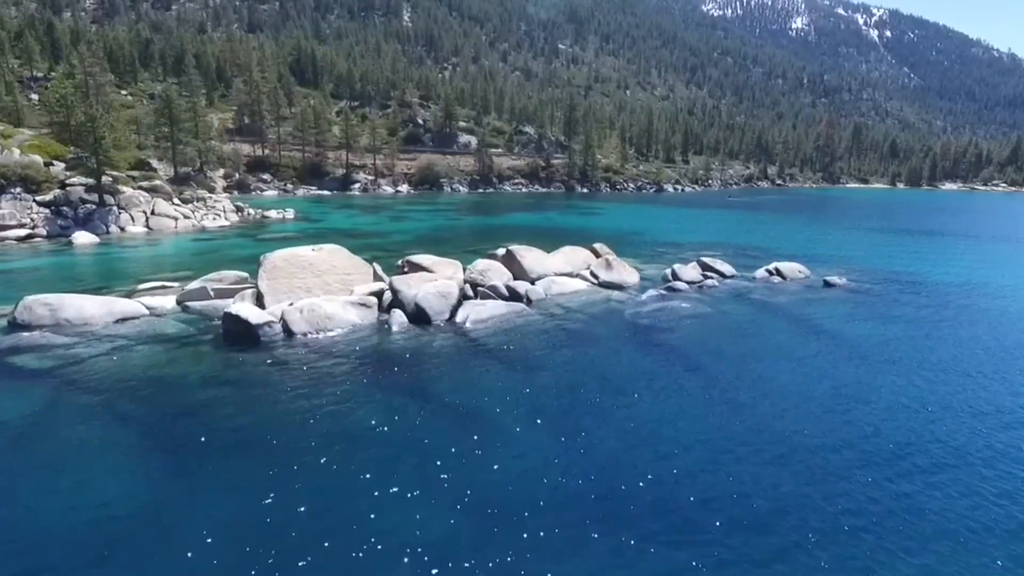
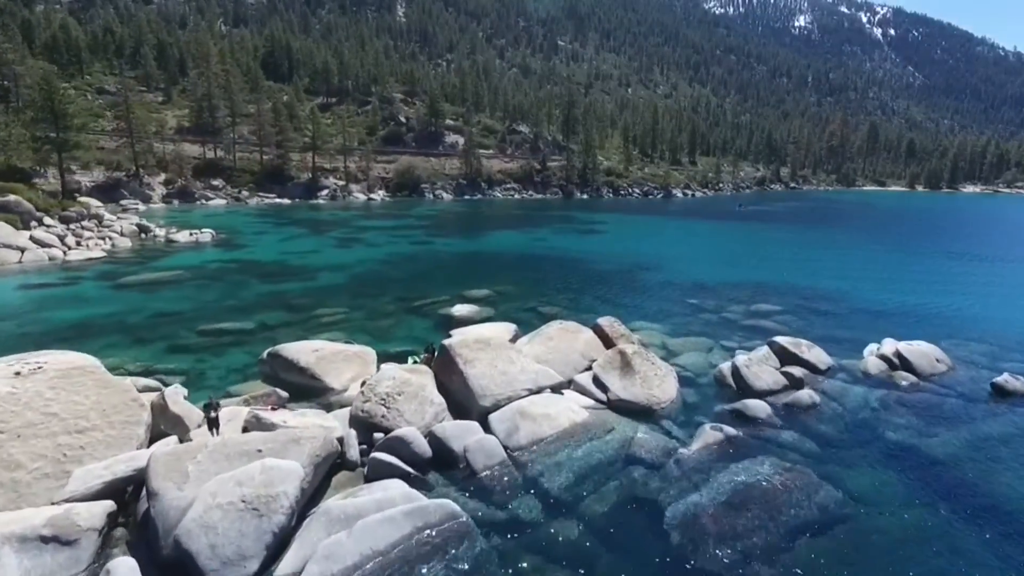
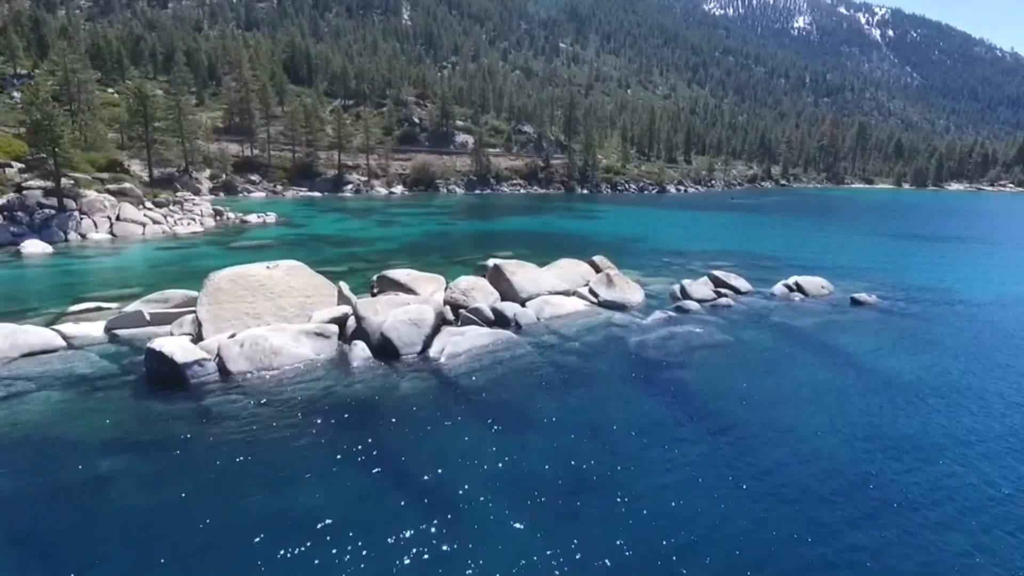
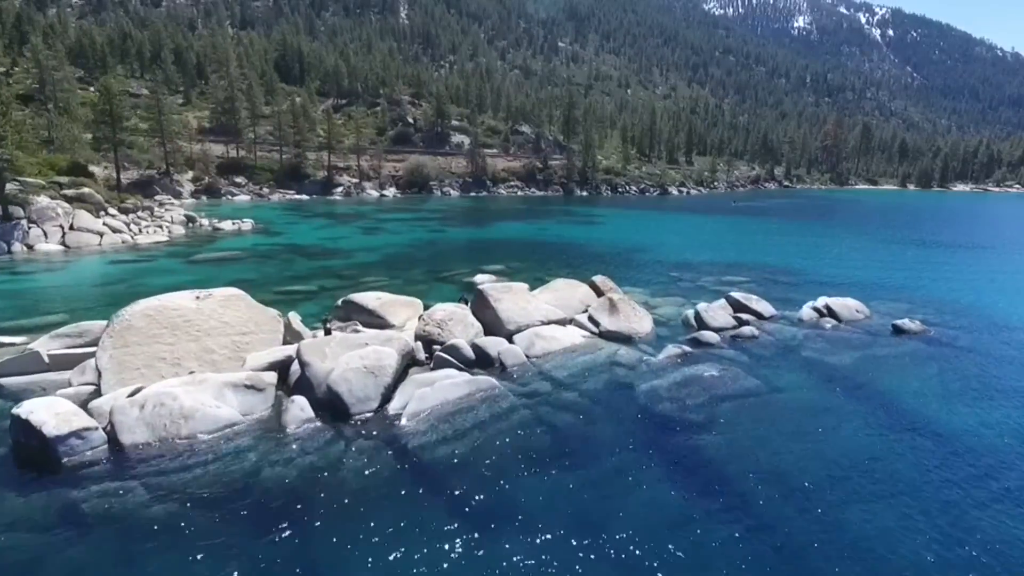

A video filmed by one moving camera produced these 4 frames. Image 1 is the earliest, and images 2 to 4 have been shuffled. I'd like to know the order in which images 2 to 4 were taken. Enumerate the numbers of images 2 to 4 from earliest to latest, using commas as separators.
3, 4, 2
